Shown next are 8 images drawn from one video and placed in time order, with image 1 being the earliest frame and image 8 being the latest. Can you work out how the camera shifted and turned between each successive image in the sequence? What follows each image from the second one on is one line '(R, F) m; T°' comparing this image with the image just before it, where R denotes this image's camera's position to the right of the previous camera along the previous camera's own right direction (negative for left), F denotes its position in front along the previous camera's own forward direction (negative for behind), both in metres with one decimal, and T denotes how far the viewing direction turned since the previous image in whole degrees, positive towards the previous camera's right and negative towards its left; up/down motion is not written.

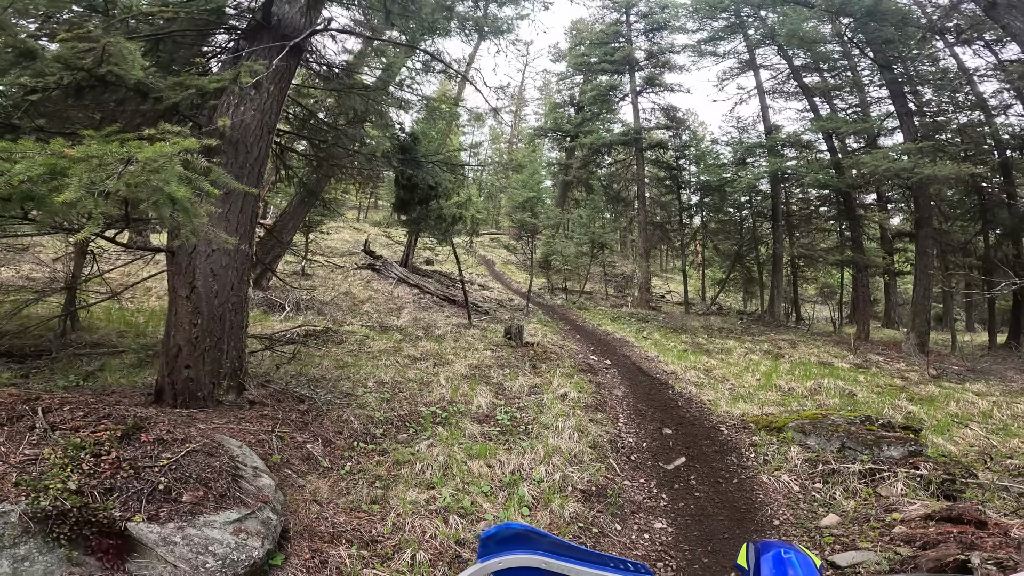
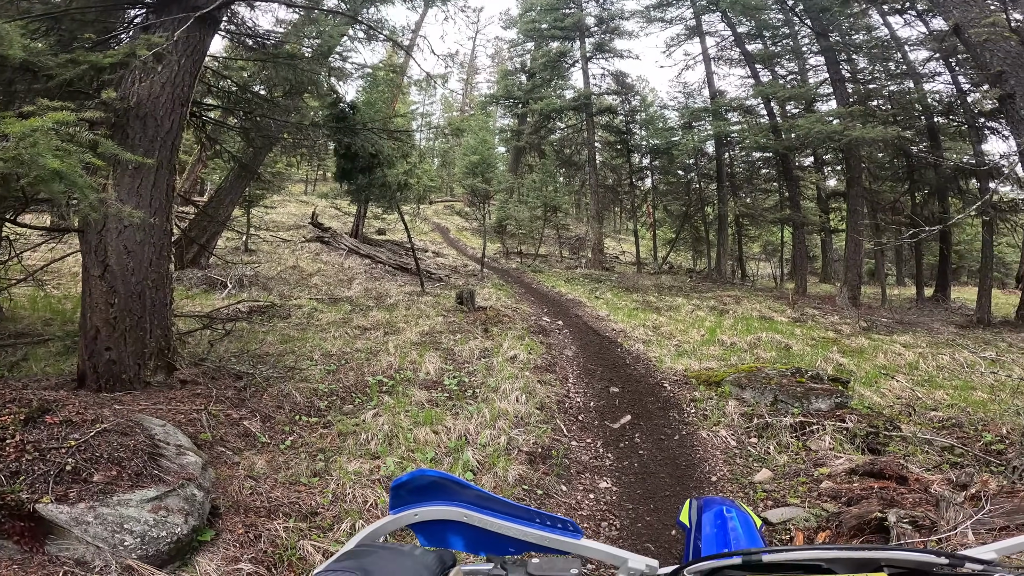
(+0.1, +0.1) m; +5°
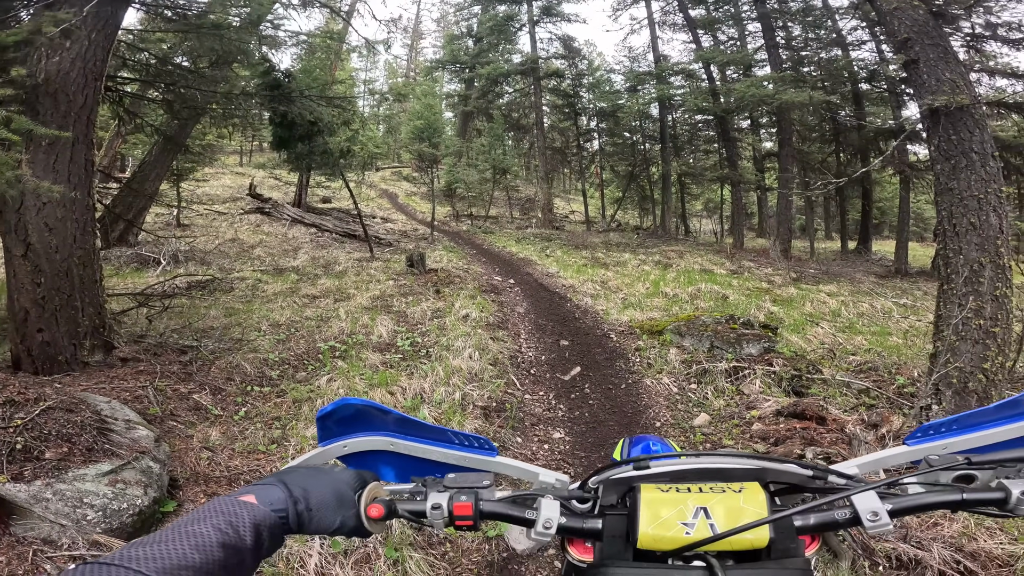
(0.0, -0.1) m; +5°
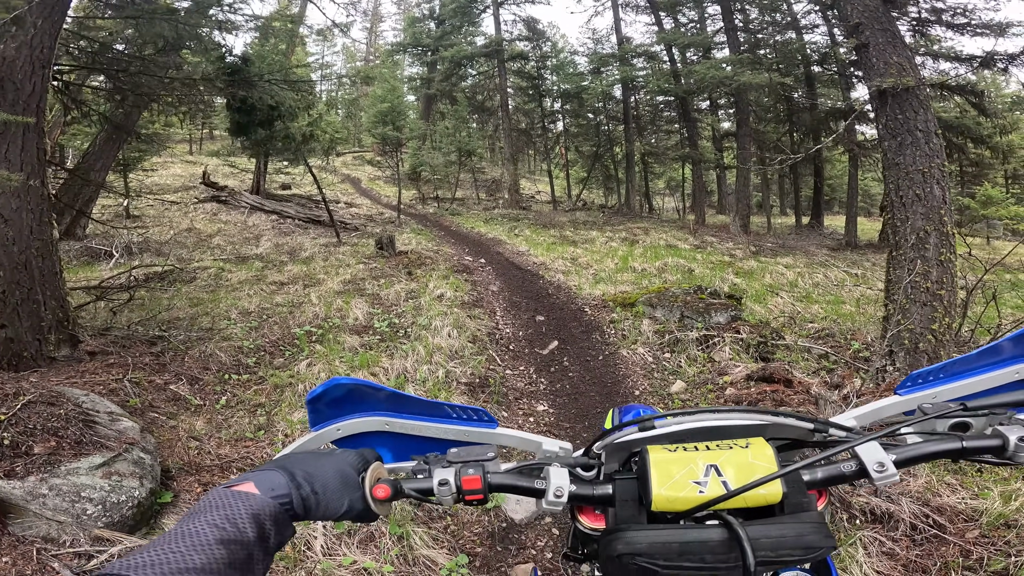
(-0.1, -0.1) m; +4°
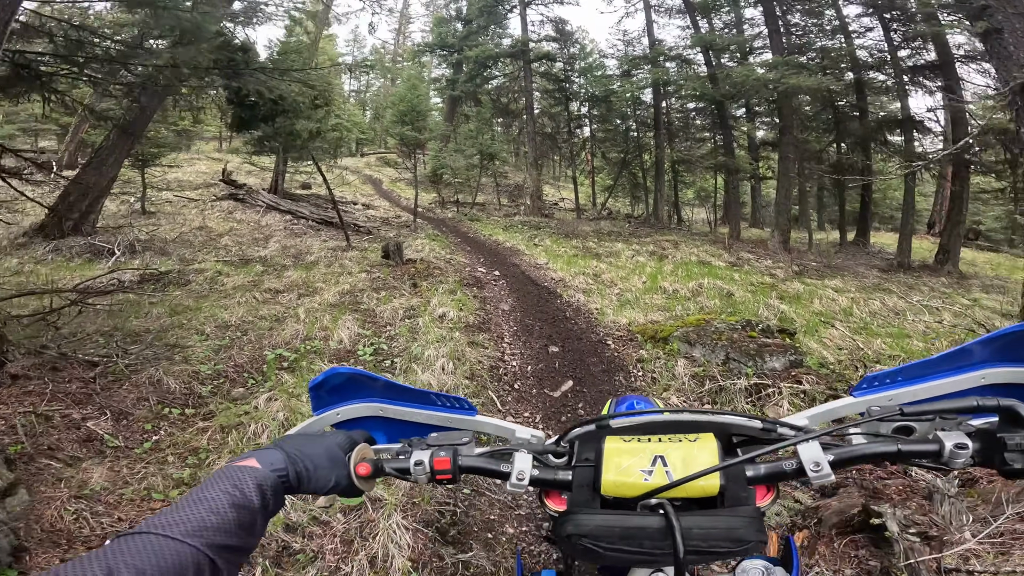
(+0.1, +0.8) m; -3°
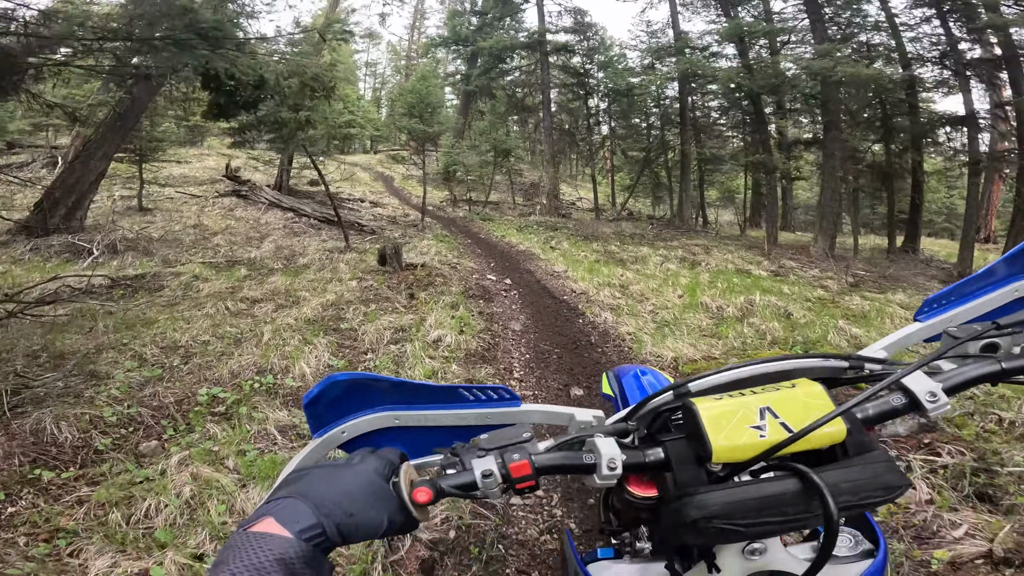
(0.0, +1.1) m; -2°
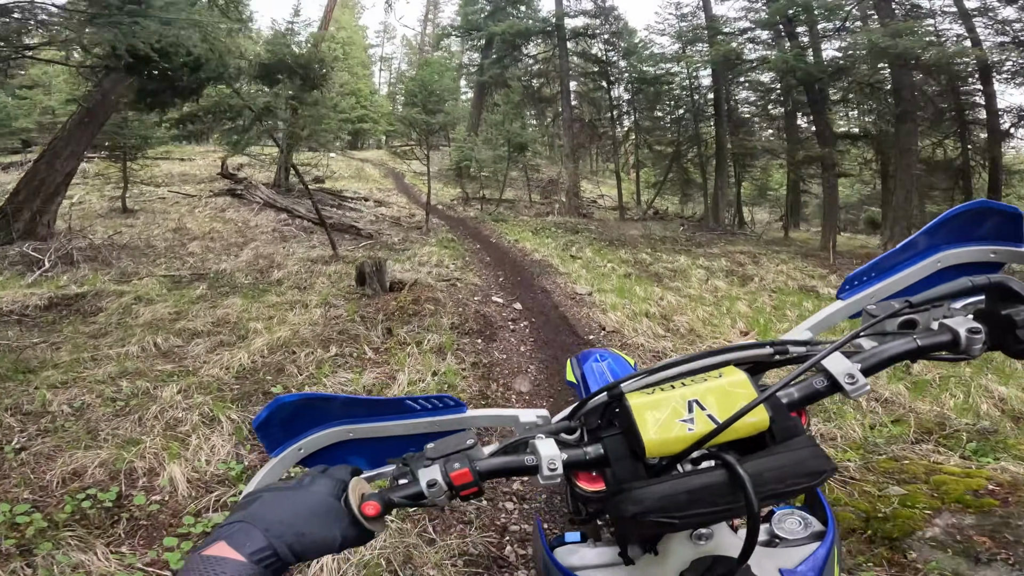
(+0.1, +1.6) m; -2°
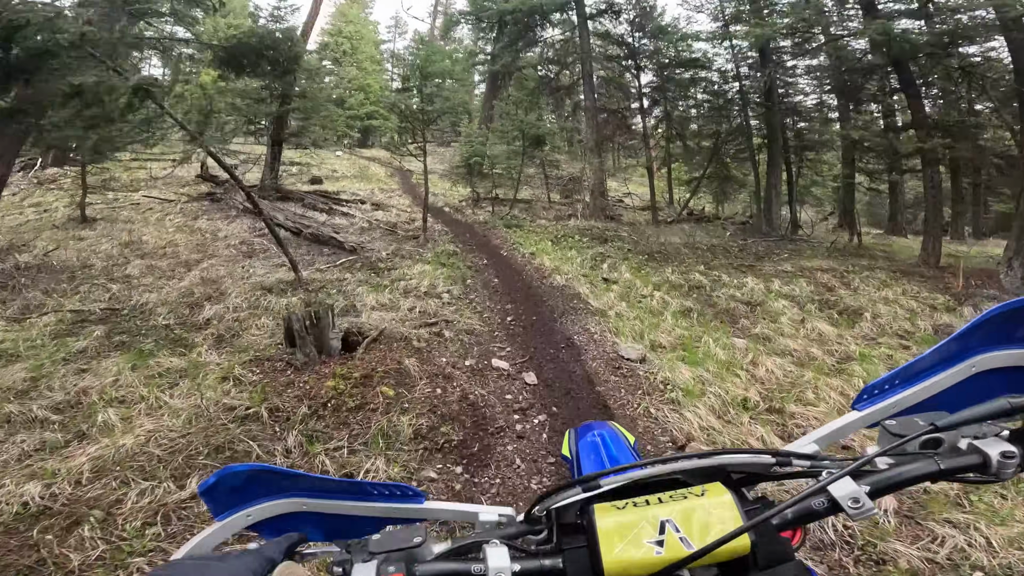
(+0.1, +2.2) m; -2°
